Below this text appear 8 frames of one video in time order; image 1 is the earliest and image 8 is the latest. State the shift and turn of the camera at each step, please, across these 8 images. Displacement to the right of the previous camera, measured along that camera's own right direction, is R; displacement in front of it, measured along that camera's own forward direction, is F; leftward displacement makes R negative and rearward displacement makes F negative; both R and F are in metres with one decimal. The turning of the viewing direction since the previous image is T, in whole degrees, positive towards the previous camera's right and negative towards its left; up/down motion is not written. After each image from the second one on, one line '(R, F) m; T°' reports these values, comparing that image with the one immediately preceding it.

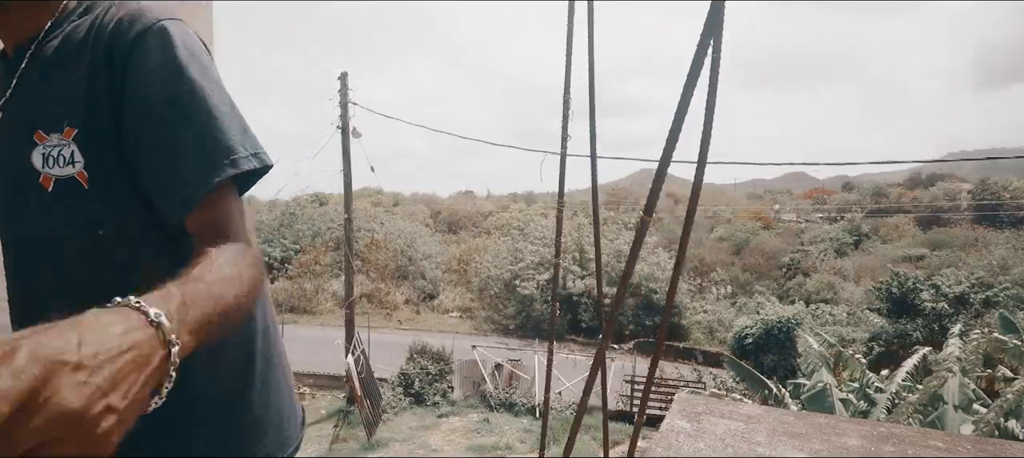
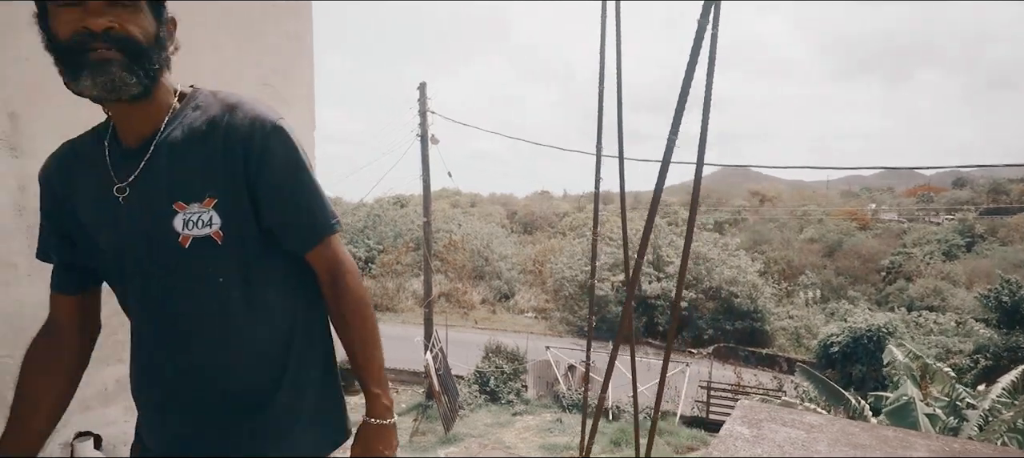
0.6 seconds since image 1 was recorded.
(+0.1, -0.3) m; -8°
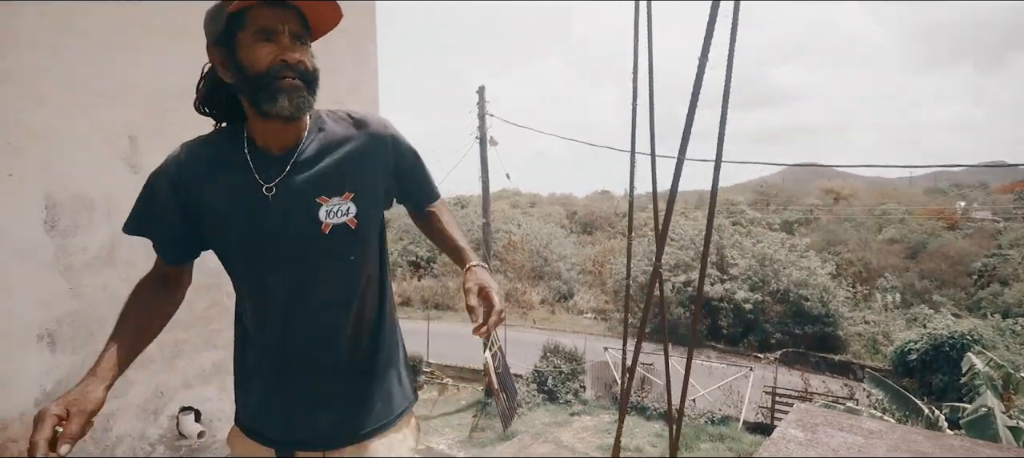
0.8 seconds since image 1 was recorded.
(+0.1, -0.2) m; -6°
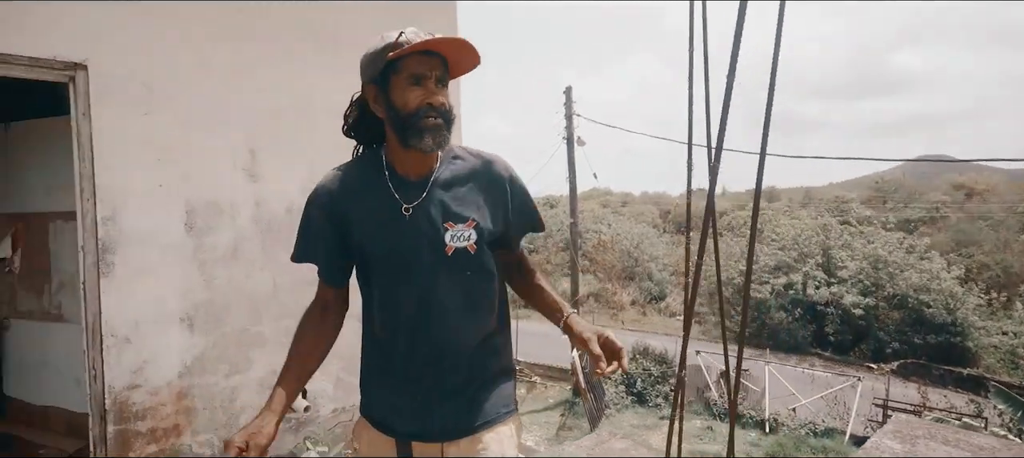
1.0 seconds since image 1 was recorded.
(+0.1, -0.2) m; -9°
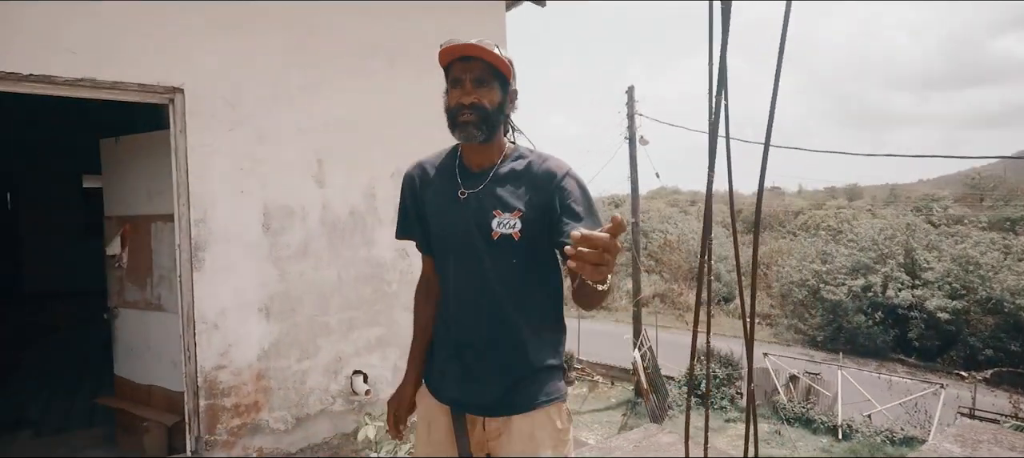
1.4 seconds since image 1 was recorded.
(+0.1, -0.2) m; -6°
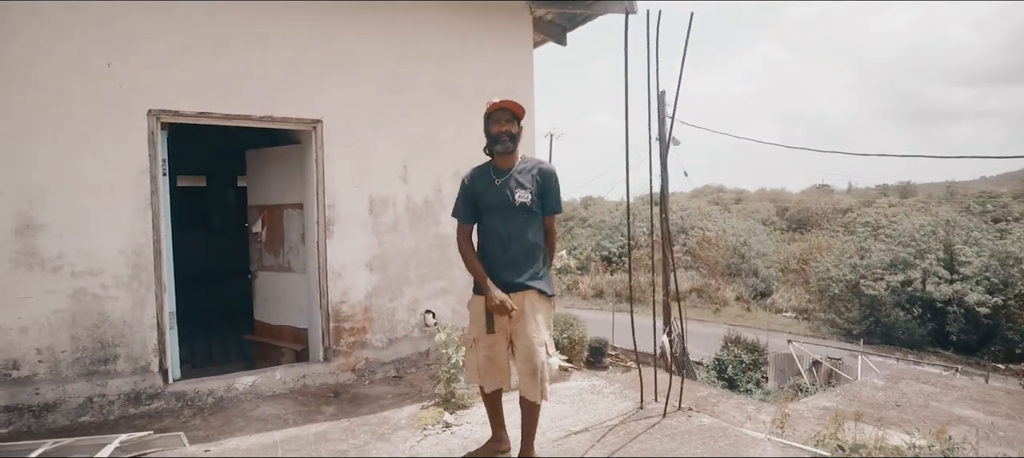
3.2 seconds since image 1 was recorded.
(+0.1, -1.4) m; -4°
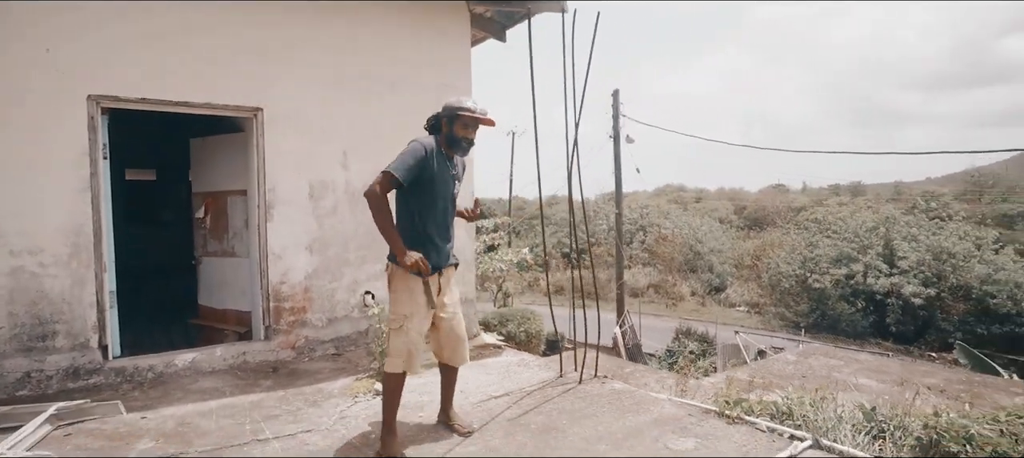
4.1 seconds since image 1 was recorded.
(+0.3, -0.3) m; +3°
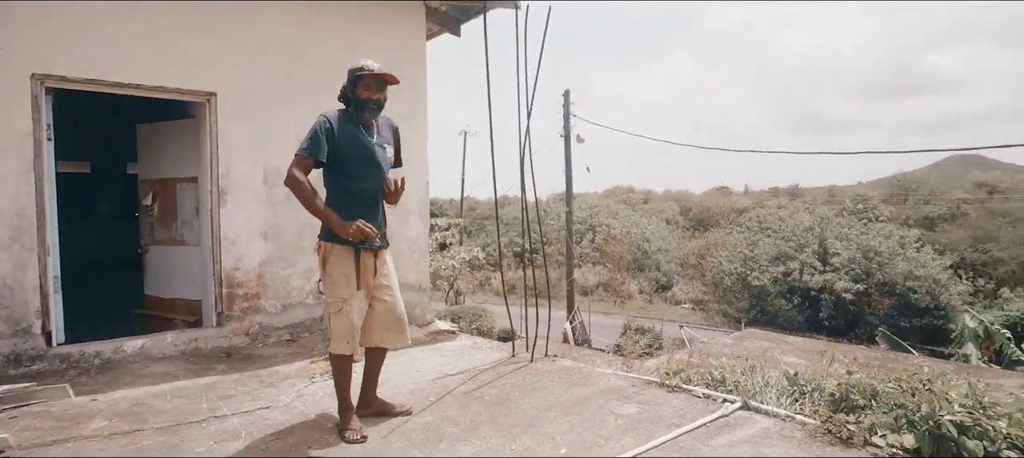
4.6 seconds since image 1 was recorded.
(0.0, -0.2) m; +5°
